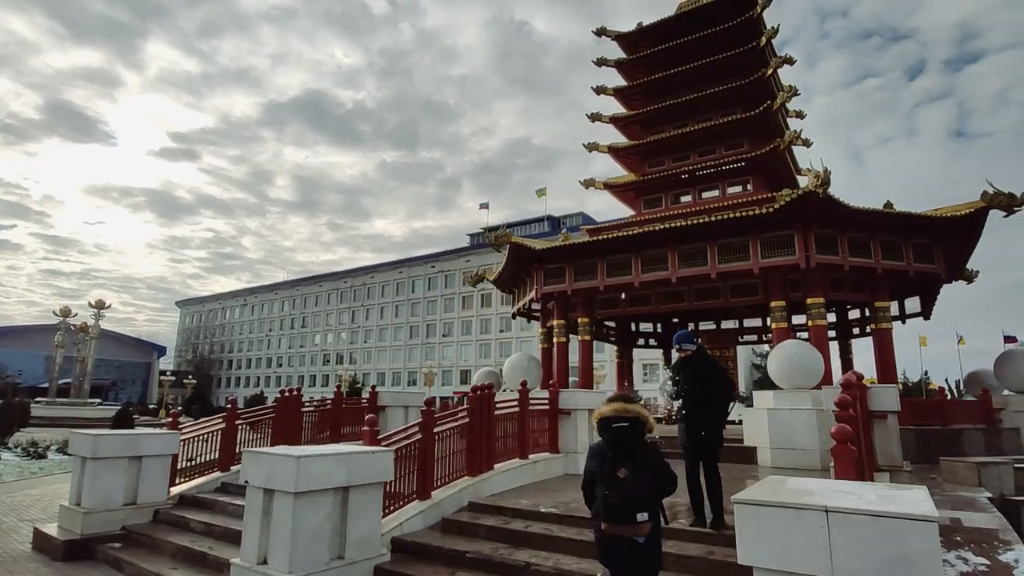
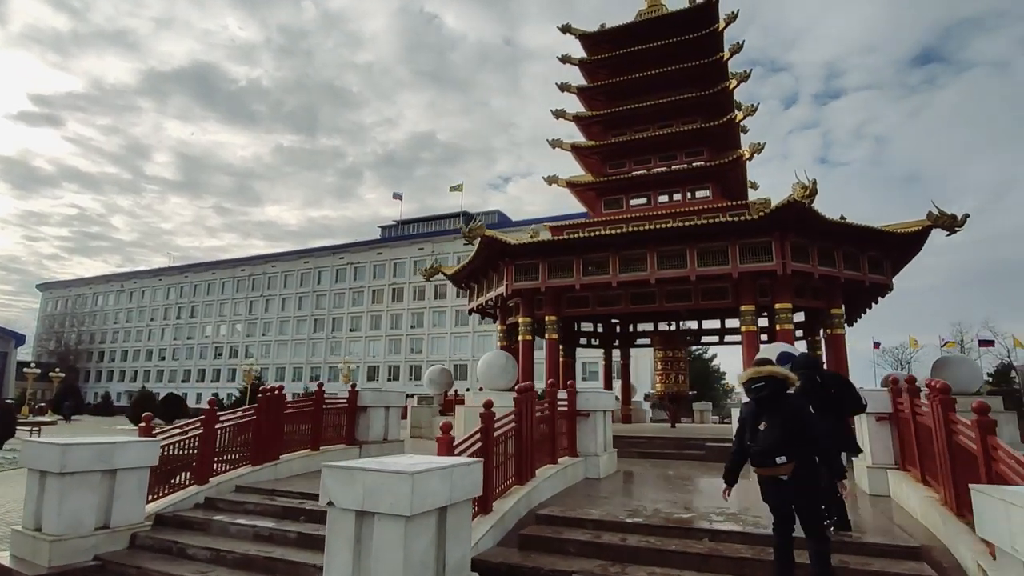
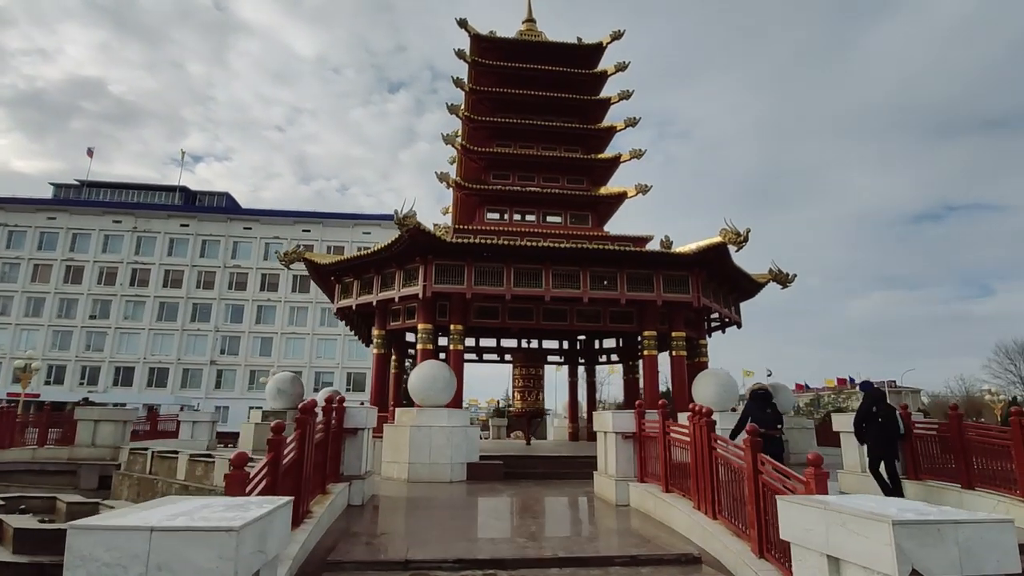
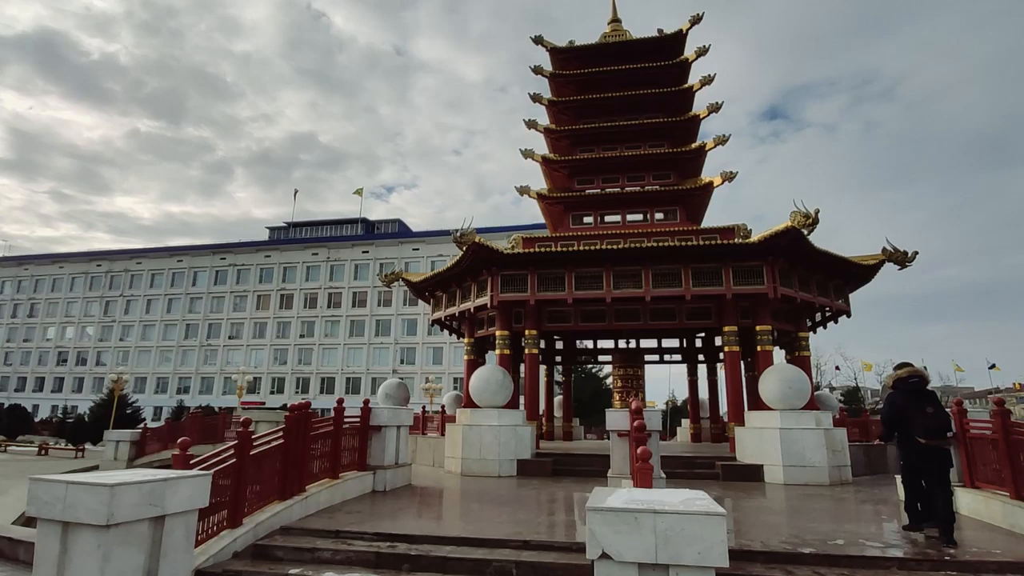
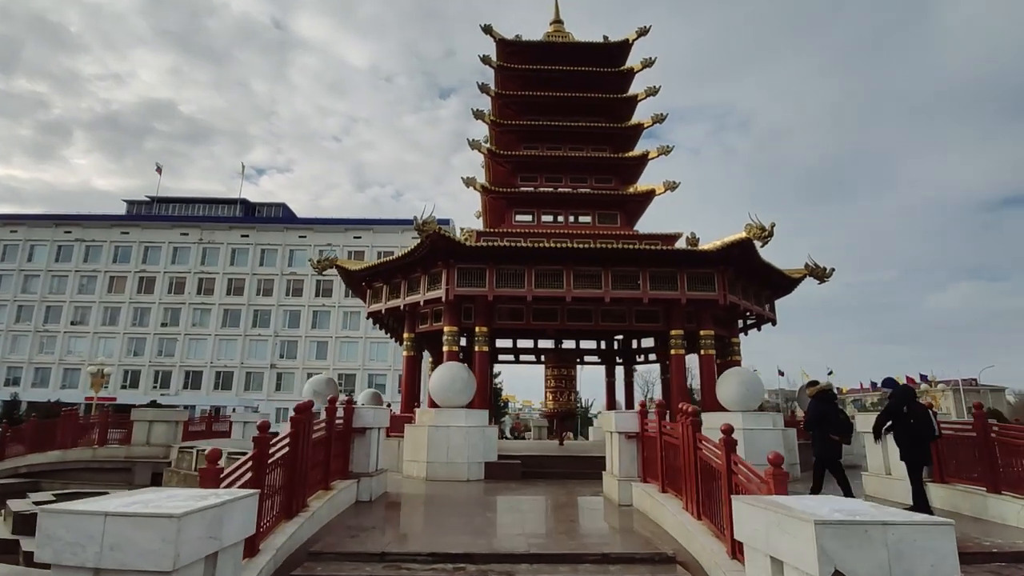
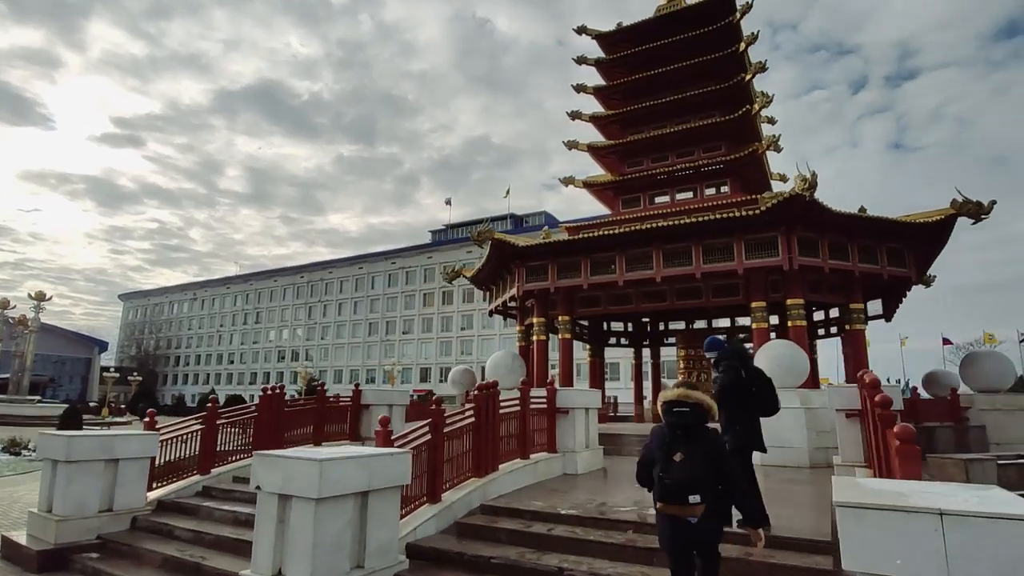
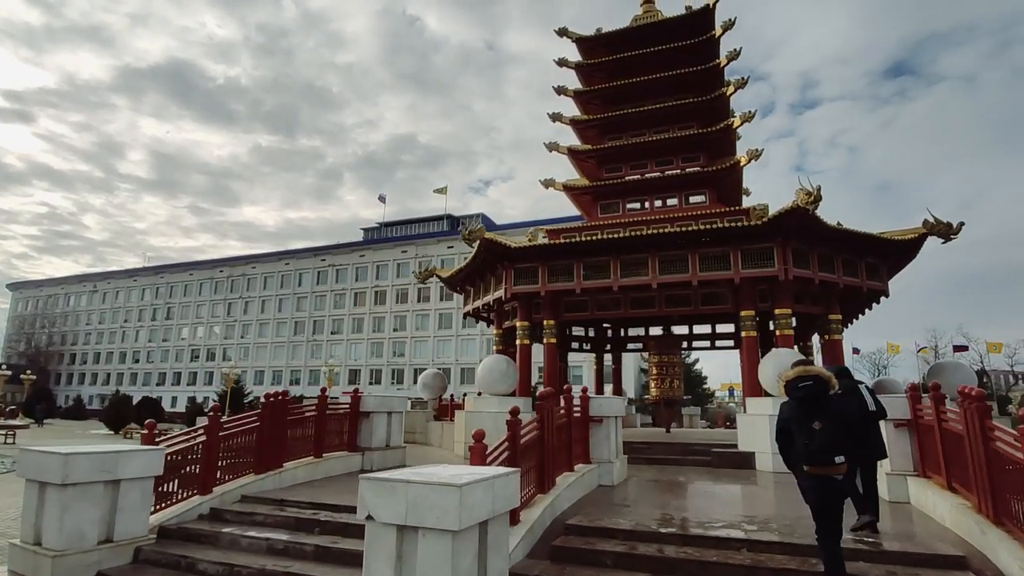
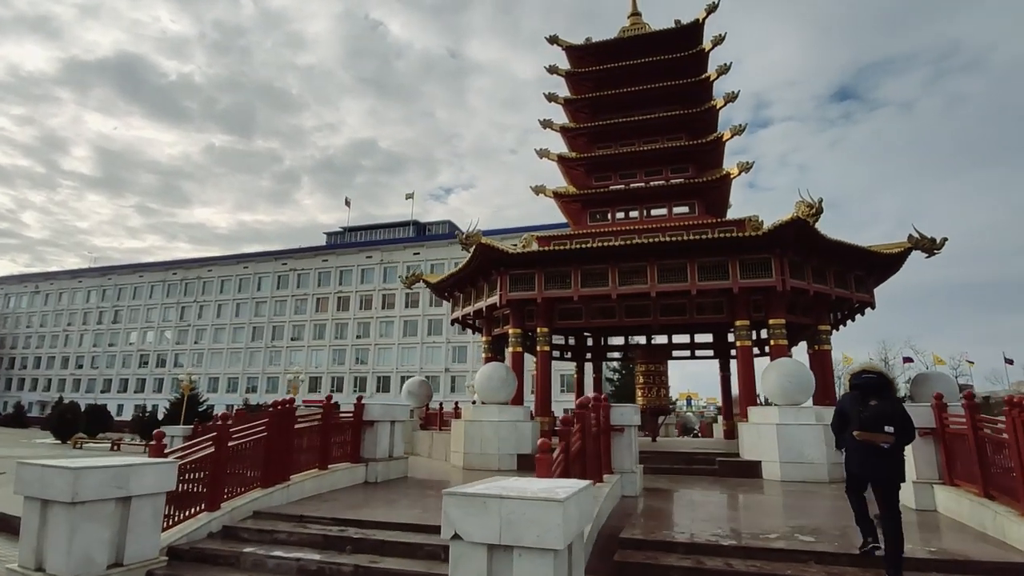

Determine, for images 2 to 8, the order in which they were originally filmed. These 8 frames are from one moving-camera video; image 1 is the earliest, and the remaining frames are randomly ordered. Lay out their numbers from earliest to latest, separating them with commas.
6, 2, 7, 8, 4, 5, 3
